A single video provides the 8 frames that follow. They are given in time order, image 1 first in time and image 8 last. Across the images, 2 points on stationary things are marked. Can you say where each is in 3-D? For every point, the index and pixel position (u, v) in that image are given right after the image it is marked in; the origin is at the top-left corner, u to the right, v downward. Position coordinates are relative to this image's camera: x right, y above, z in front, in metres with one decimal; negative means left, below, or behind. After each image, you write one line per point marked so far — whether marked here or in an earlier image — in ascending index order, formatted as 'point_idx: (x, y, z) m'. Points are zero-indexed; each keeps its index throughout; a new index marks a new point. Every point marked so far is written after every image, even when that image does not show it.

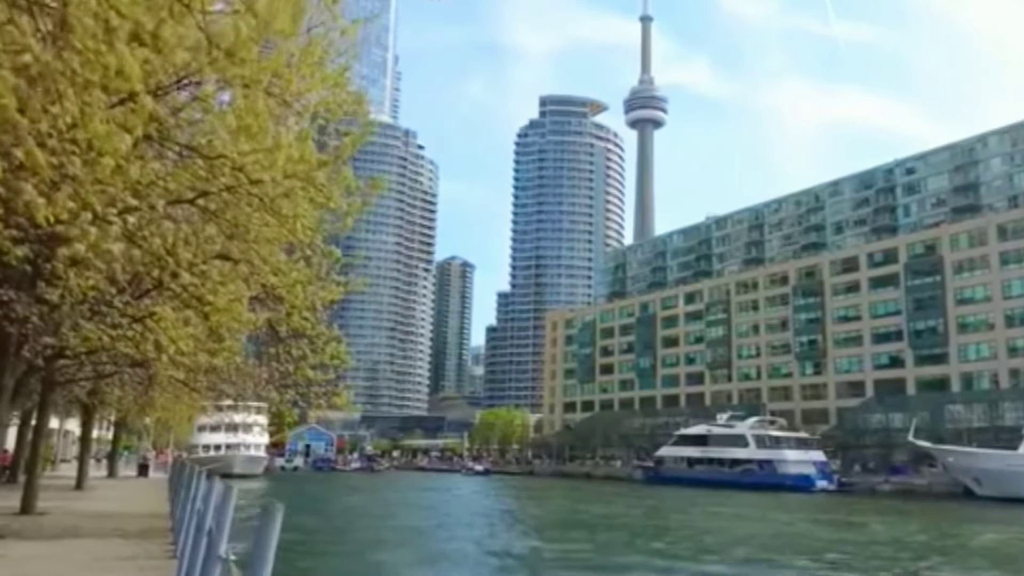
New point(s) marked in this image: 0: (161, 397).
0: (-7.2, -2.2, +20.2) m
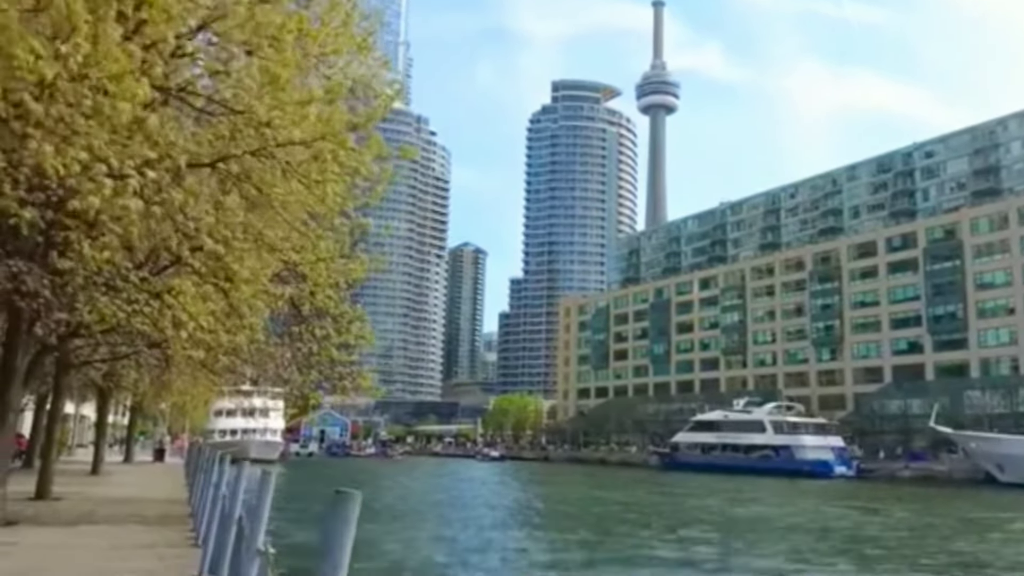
0: (-6.8, -1.8, +19.8) m
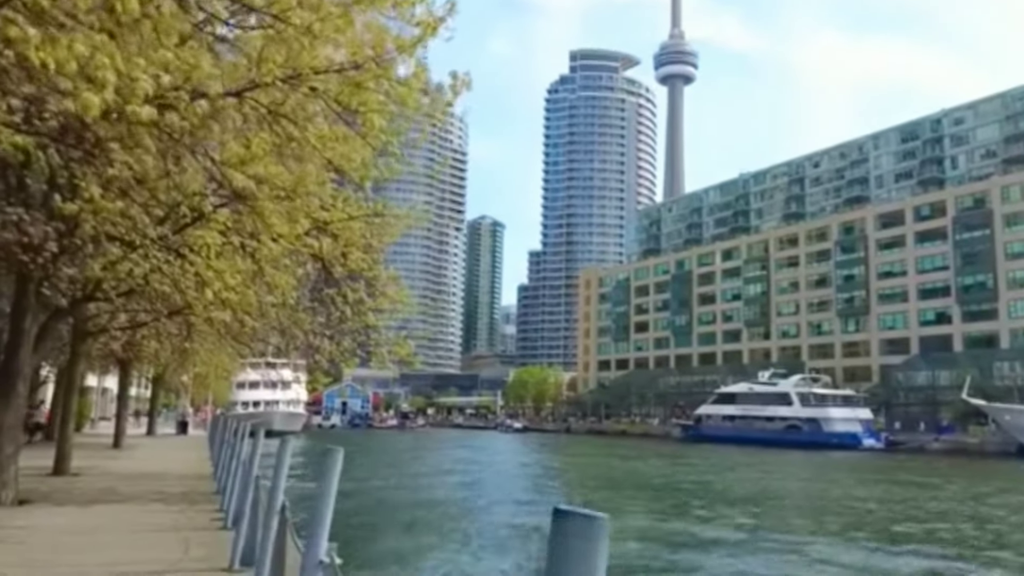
0: (-6.1, -1.1, +19.0) m
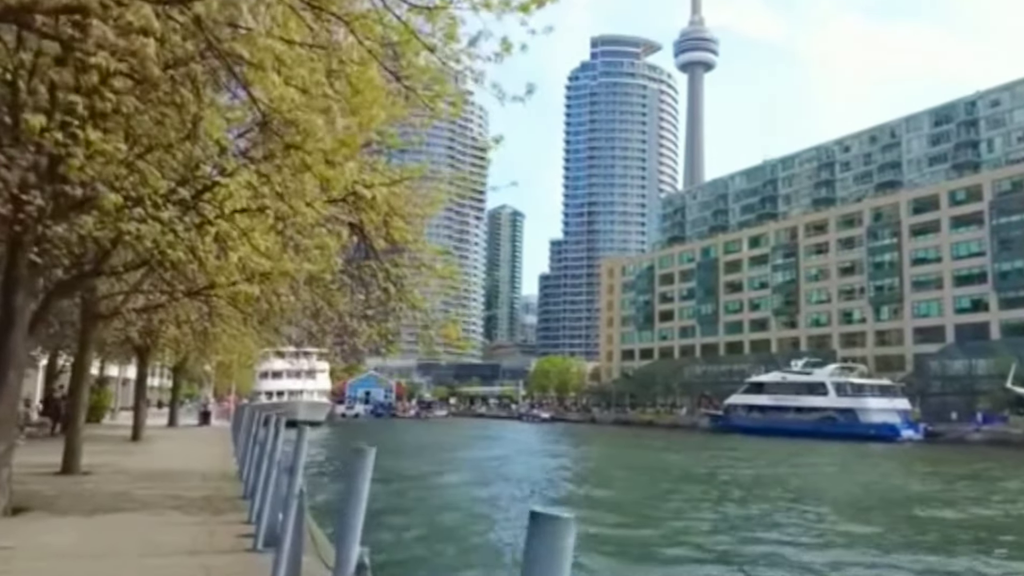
0: (-5.2, -0.8, +17.5) m
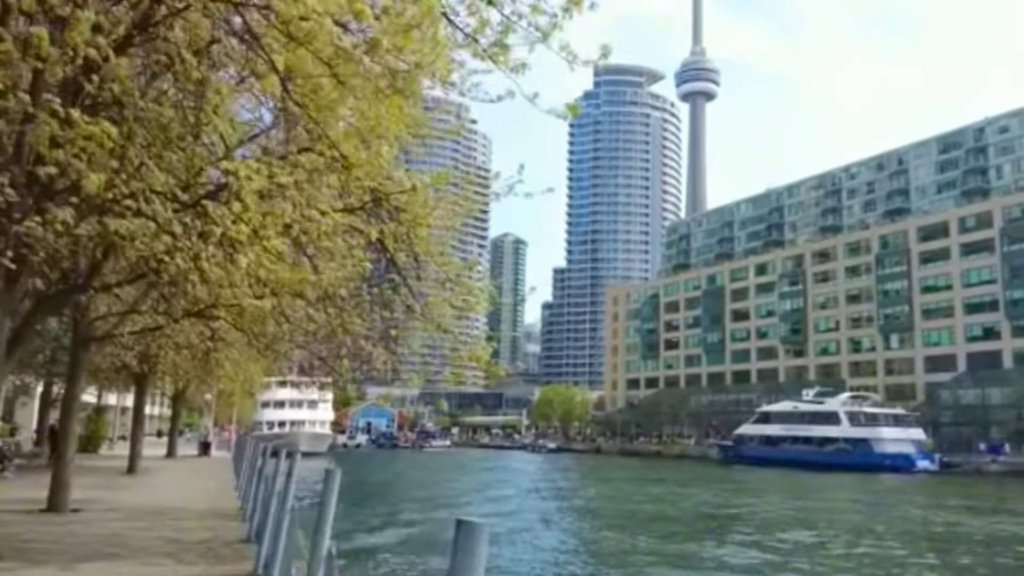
0: (-4.8, -1.2, +16.5) m
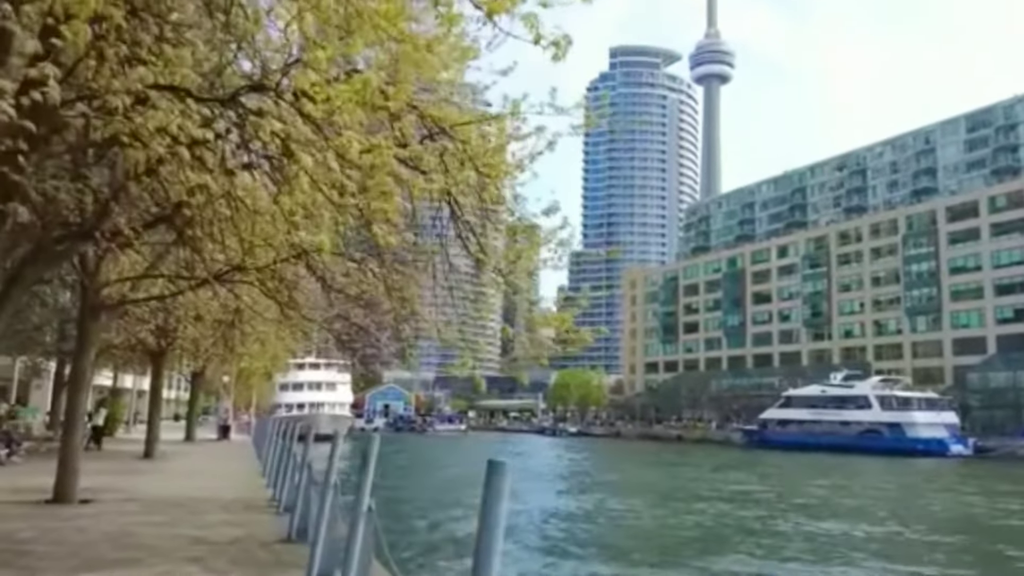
0: (-4.1, -0.7, +15.1) m
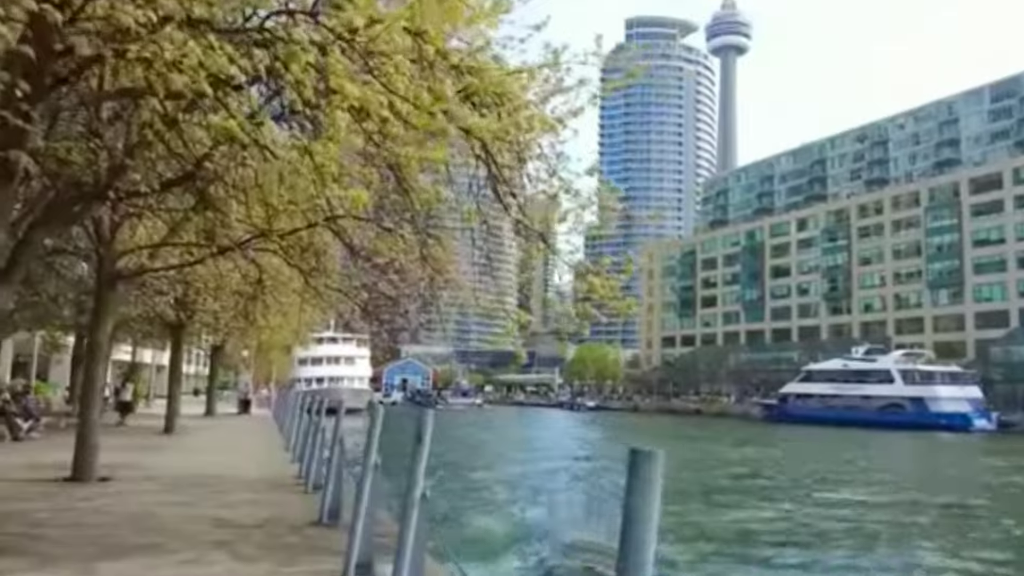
0: (-3.6, -0.3, +14.6) m
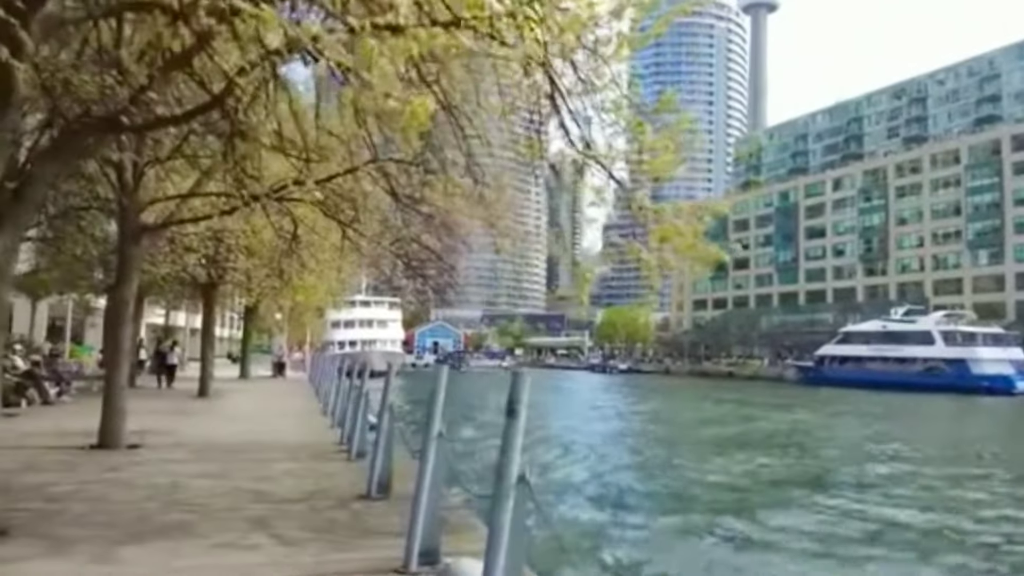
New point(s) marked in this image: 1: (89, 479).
0: (-3.0, +0.3, +14.0) m
1: (-3.6, -1.6, +8.4) m
